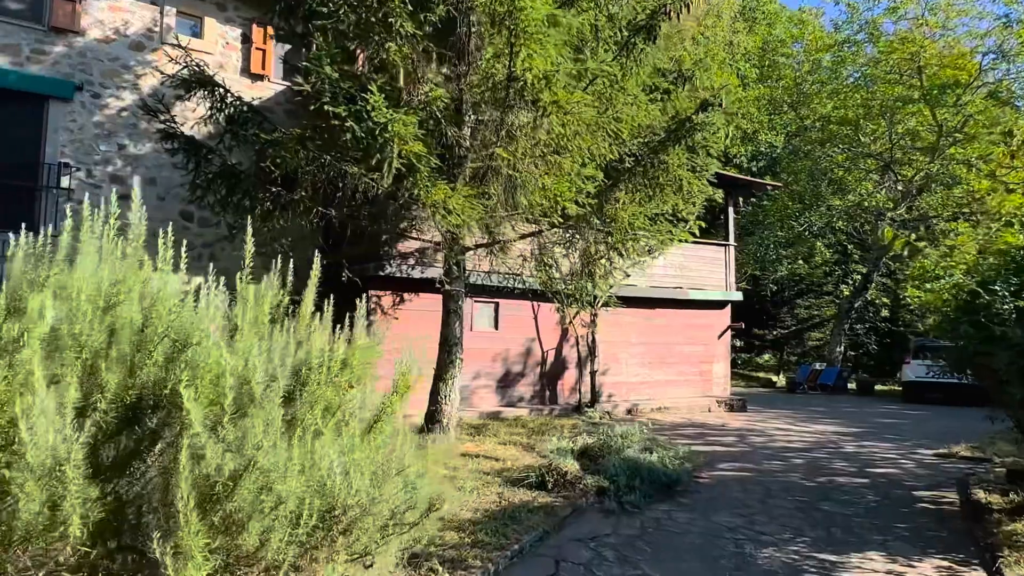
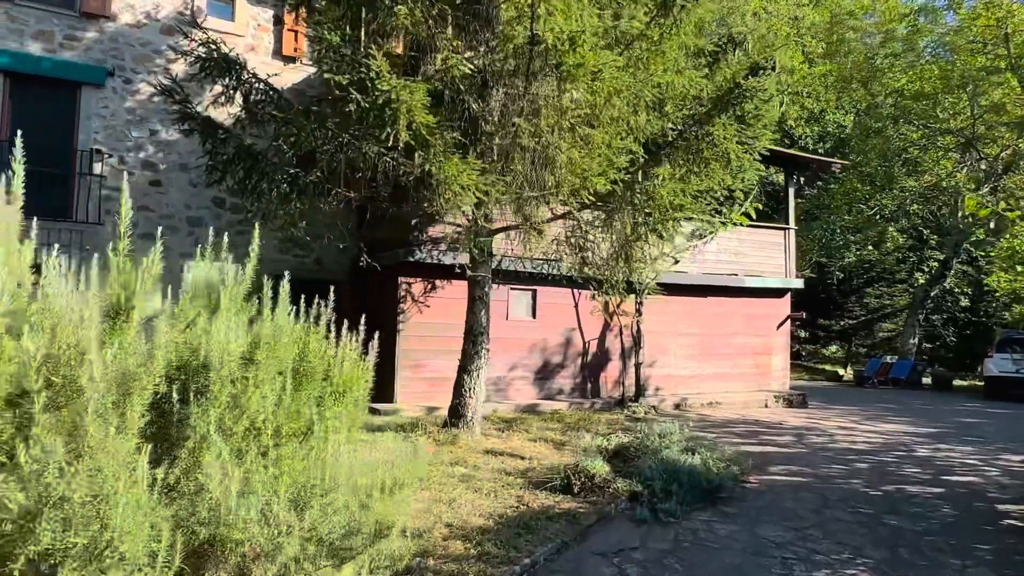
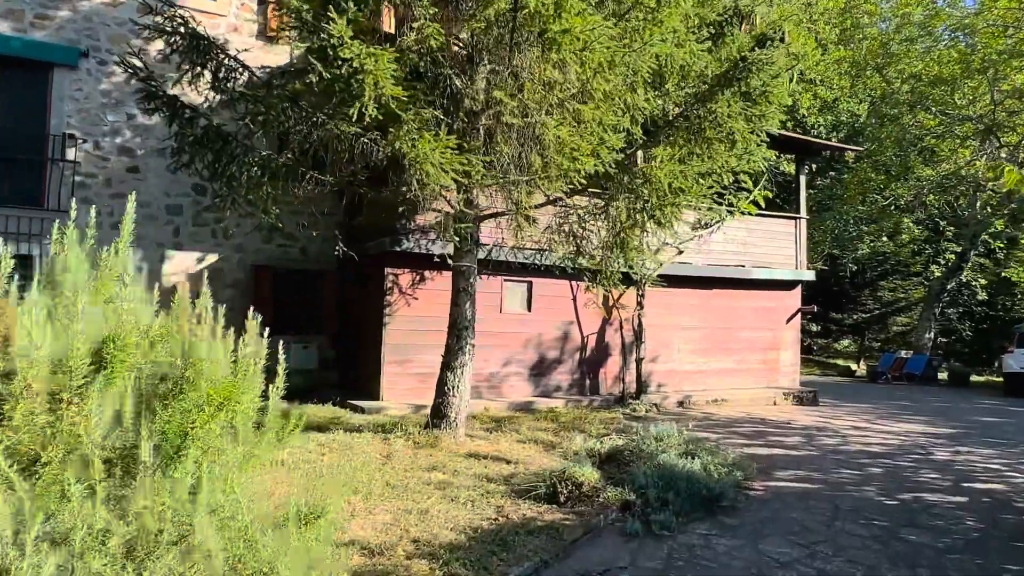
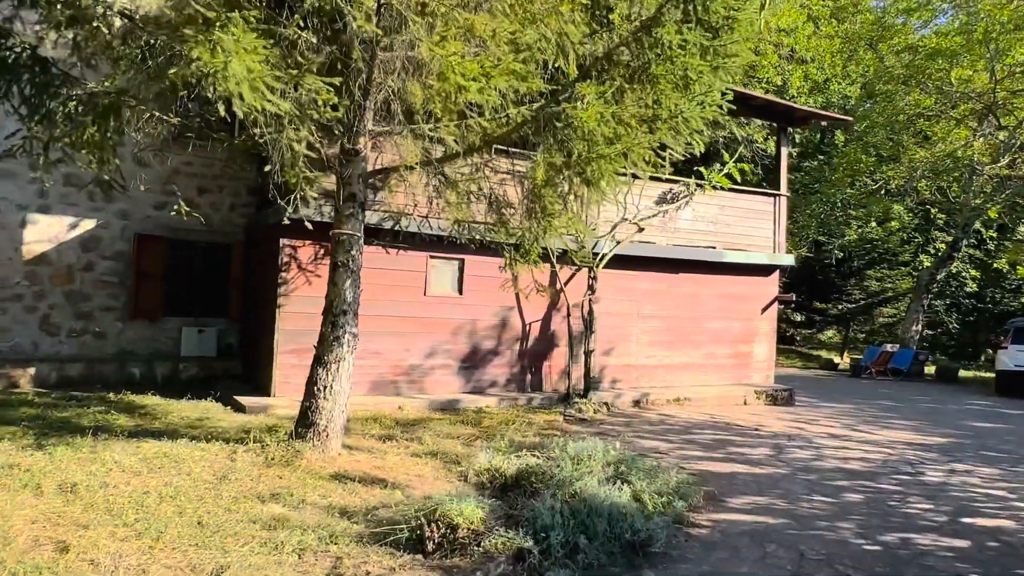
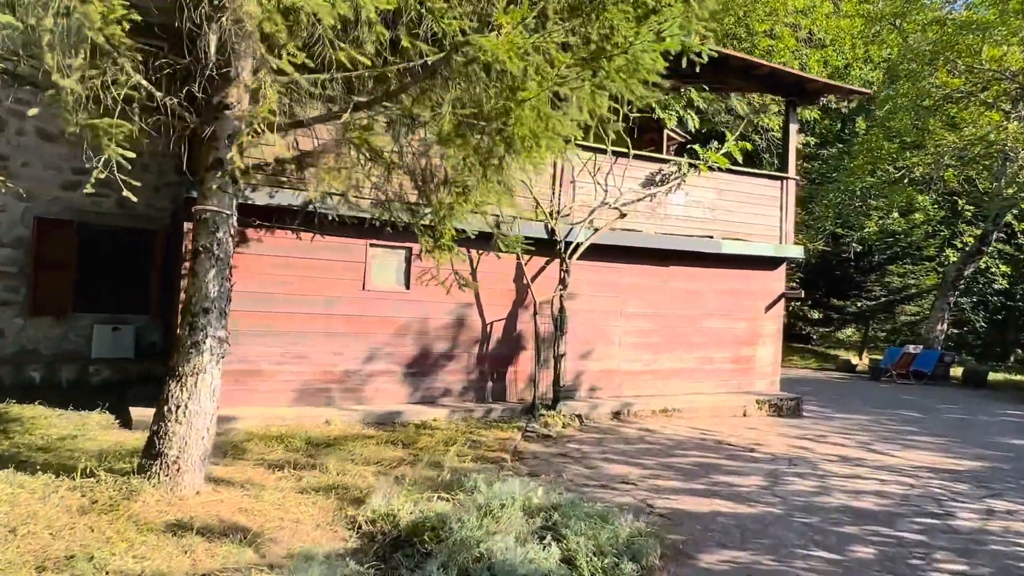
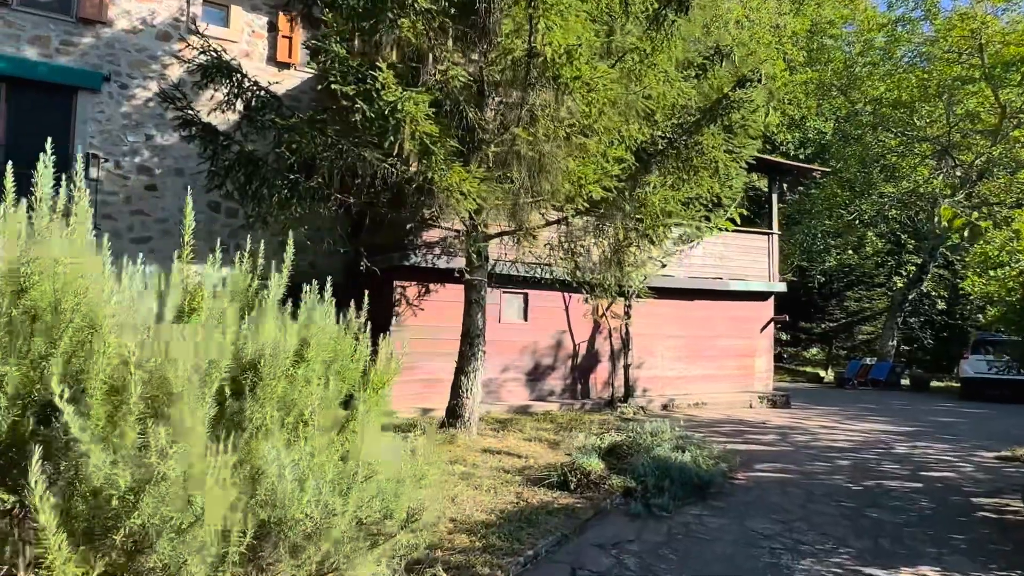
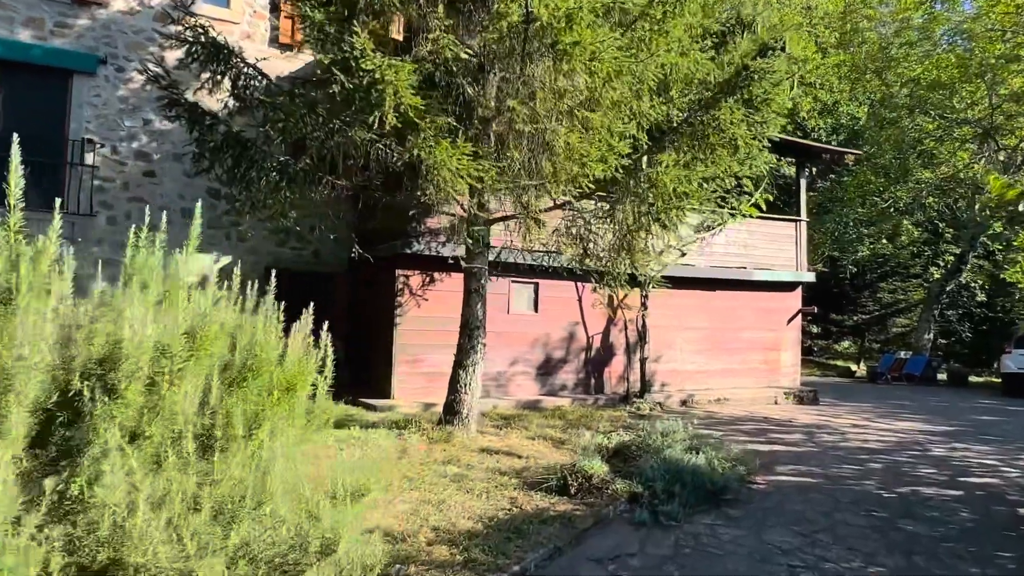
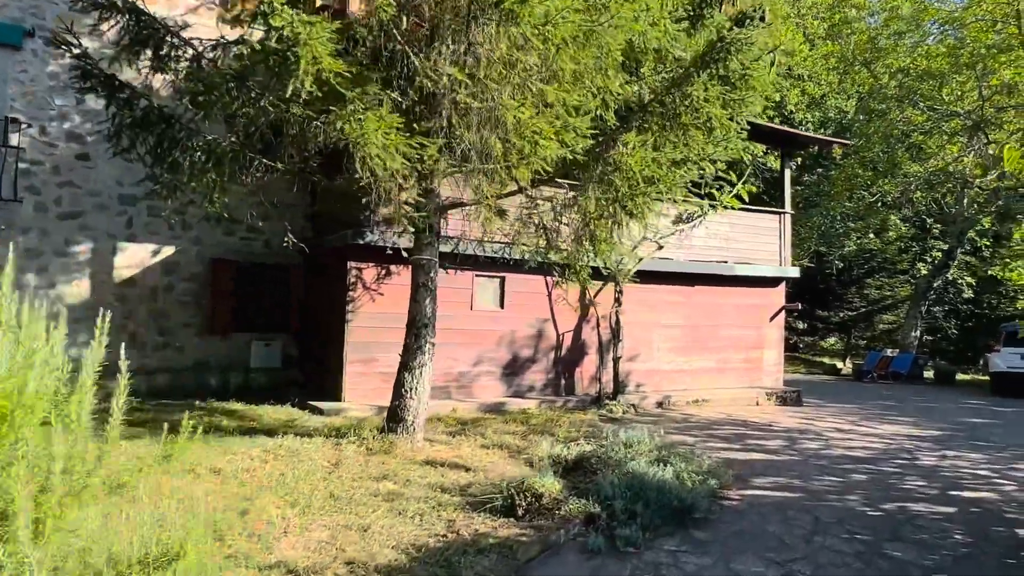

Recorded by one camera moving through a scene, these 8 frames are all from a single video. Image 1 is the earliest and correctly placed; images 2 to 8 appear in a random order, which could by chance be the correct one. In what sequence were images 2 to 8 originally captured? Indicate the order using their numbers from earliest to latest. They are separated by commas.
6, 2, 7, 3, 8, 4, 5
